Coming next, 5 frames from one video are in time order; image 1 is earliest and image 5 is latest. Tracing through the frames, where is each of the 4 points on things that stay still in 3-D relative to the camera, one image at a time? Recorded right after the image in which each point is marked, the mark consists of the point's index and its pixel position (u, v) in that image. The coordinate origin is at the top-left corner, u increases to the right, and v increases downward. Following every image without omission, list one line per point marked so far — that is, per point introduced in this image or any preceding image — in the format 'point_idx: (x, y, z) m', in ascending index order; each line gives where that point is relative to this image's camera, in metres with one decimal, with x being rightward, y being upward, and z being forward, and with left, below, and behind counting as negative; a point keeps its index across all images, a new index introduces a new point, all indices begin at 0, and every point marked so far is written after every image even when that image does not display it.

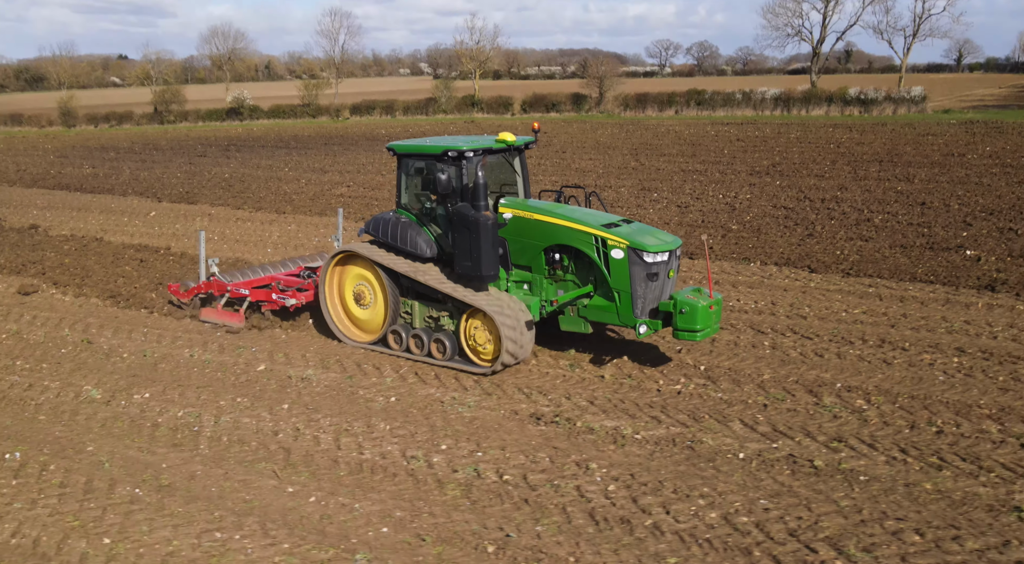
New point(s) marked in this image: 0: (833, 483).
0: (+2.2, -1.4, +4.9) m
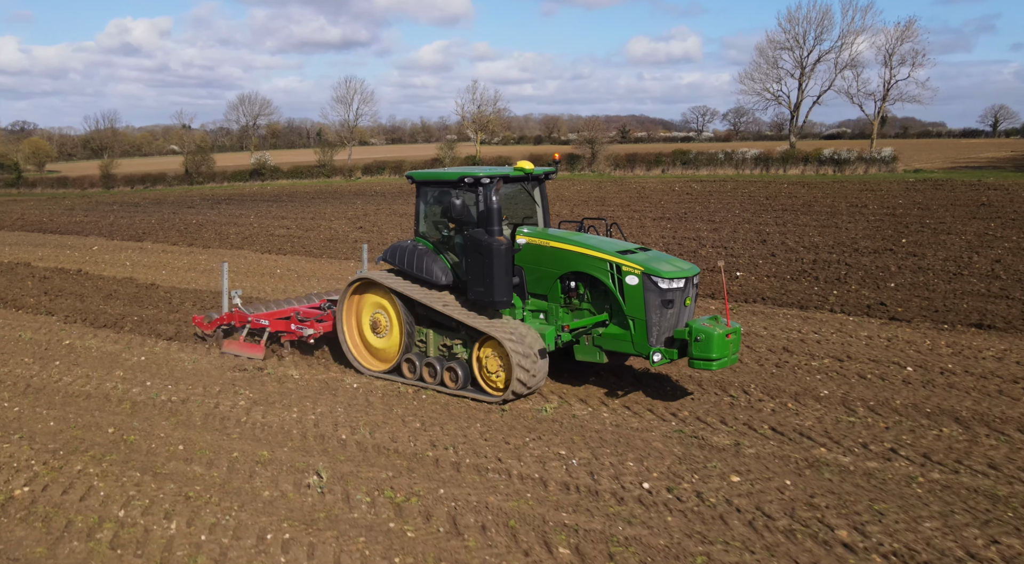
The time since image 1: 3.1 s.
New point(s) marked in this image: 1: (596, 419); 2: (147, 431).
0: (-1.0, -1.1, +6.6) m
1: (+0.7, -1.2, +5.9) m
2: (-3.1, -1.2, +6.0) m
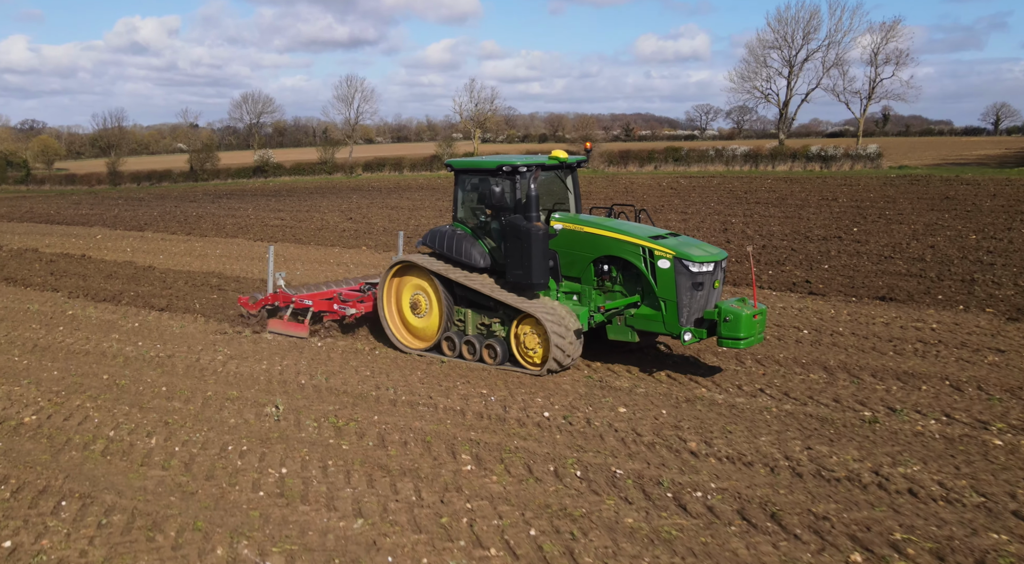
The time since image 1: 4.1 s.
0: (-1.6, -0.8, +7.6) m
1: (+0.1, -0.9, +6.9) m
2: (-3.7, -0.9, +7.0) m
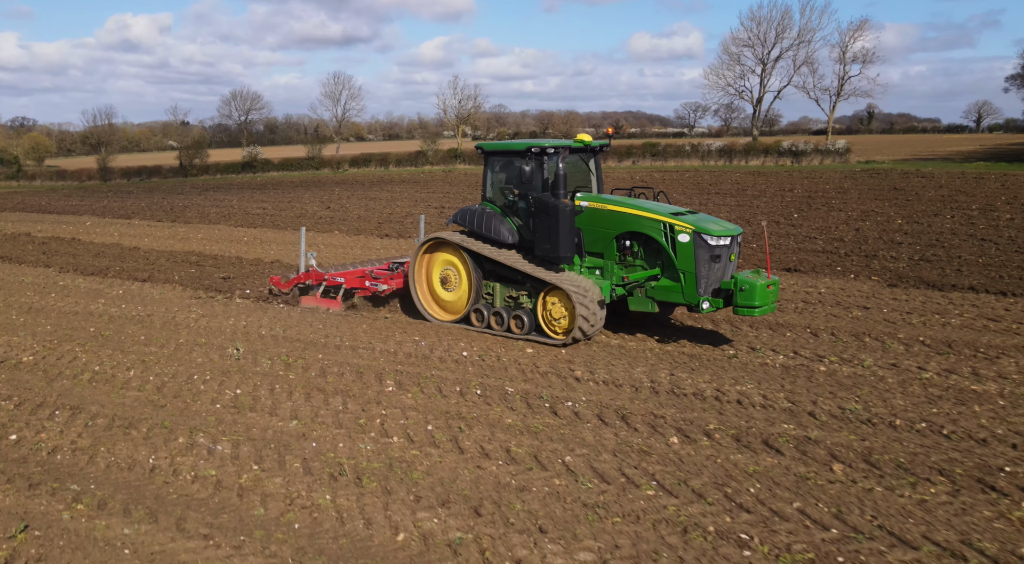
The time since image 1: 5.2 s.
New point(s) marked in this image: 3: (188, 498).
0: (-2.4, -0.4, +8.6) m
1: (-0.7, -0.5, +8.0) m
2: (-4.5, -0.5, +8.0) m
3: (-1.9, -1.3, +4.2) m
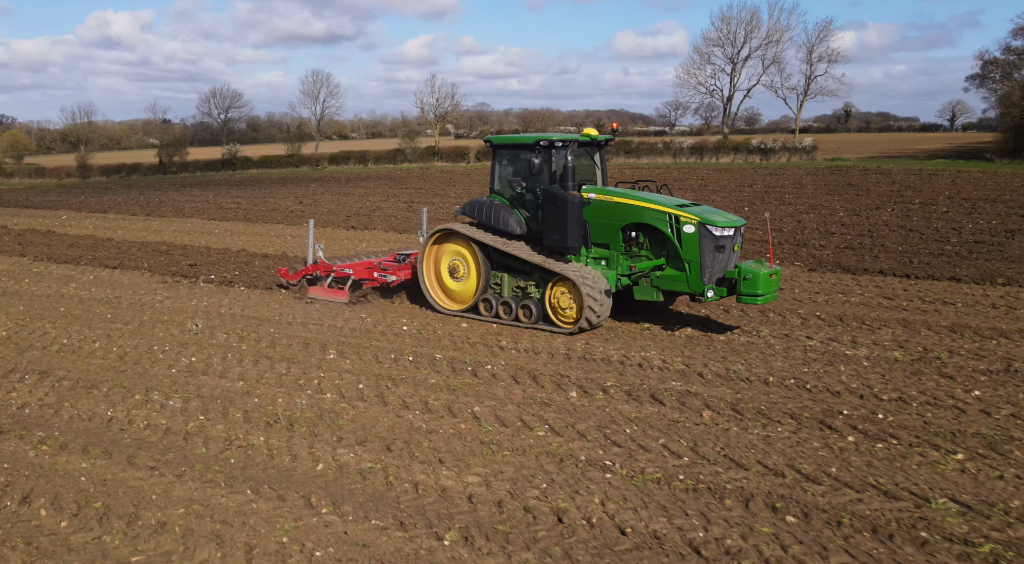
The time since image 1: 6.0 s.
0: (-3.1, -0.2, +9.2) m
1: (-1.4, -0.3, +8.6) m
2: (-5.2, -0.3, +8.6) m
3: (-2.5, -1.1, +4.8) m
